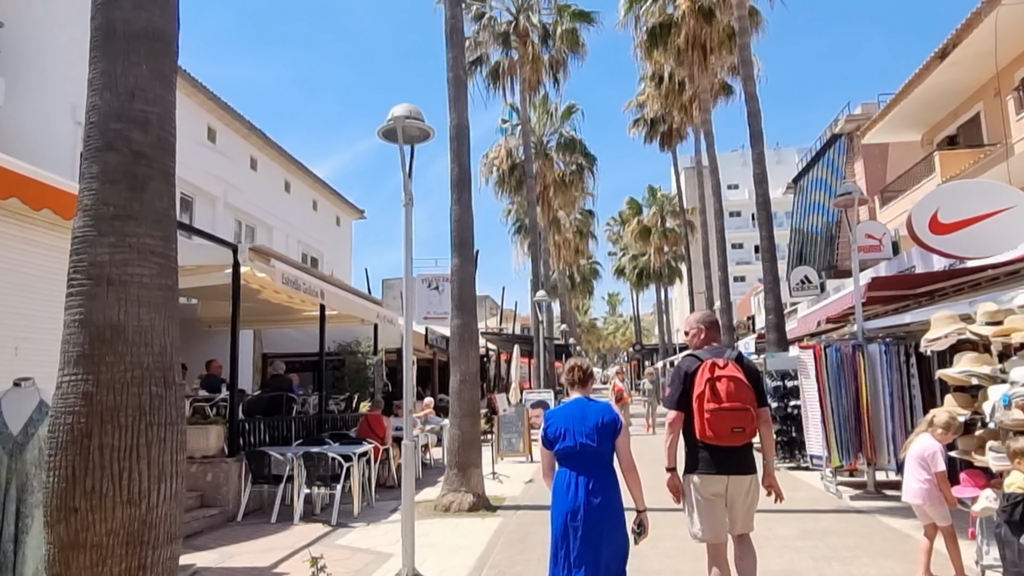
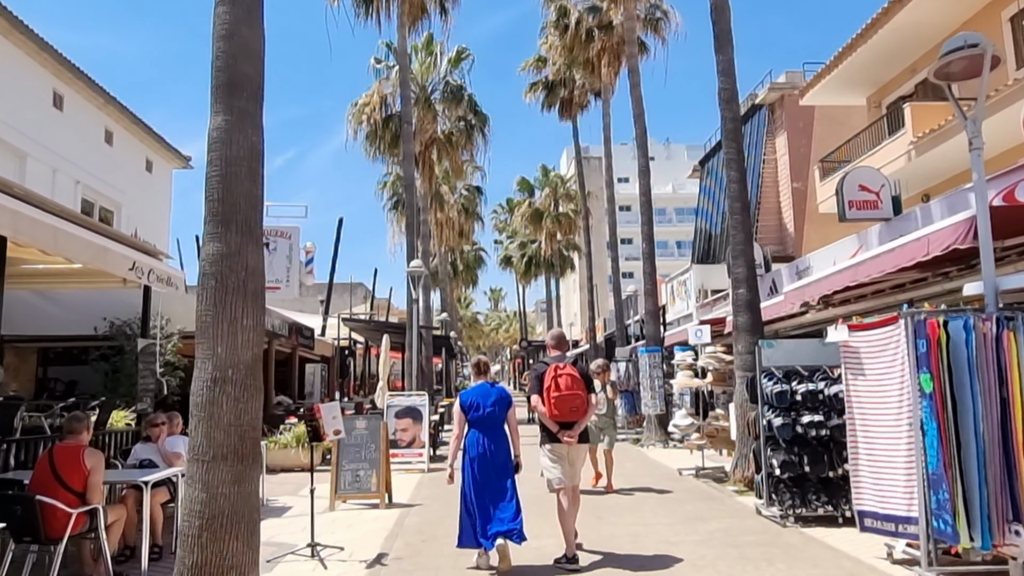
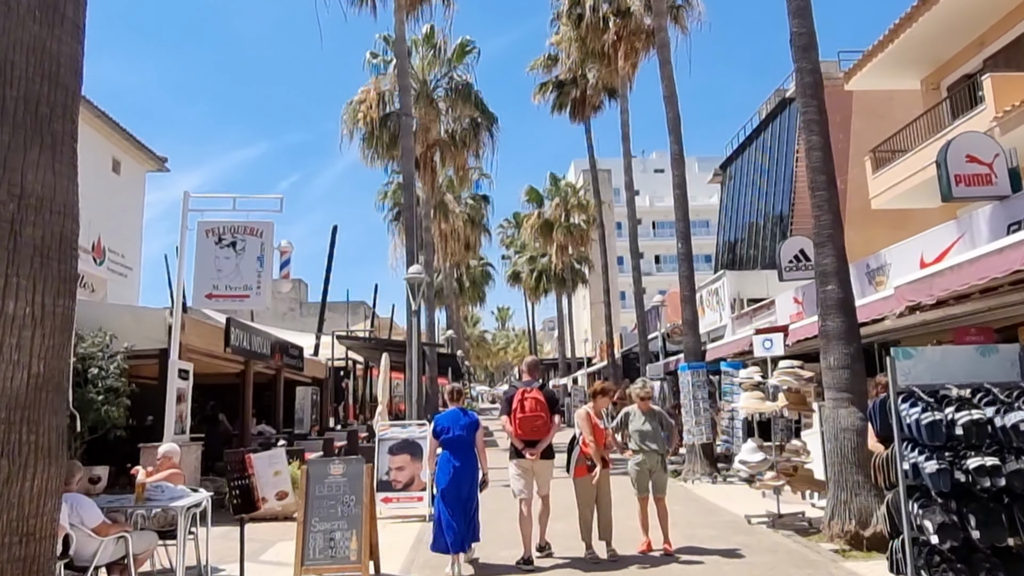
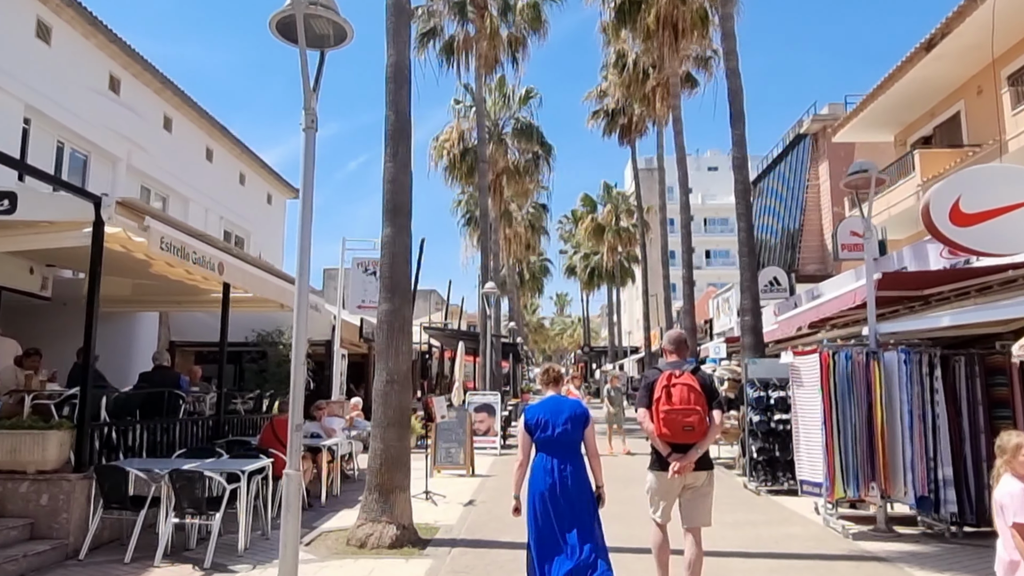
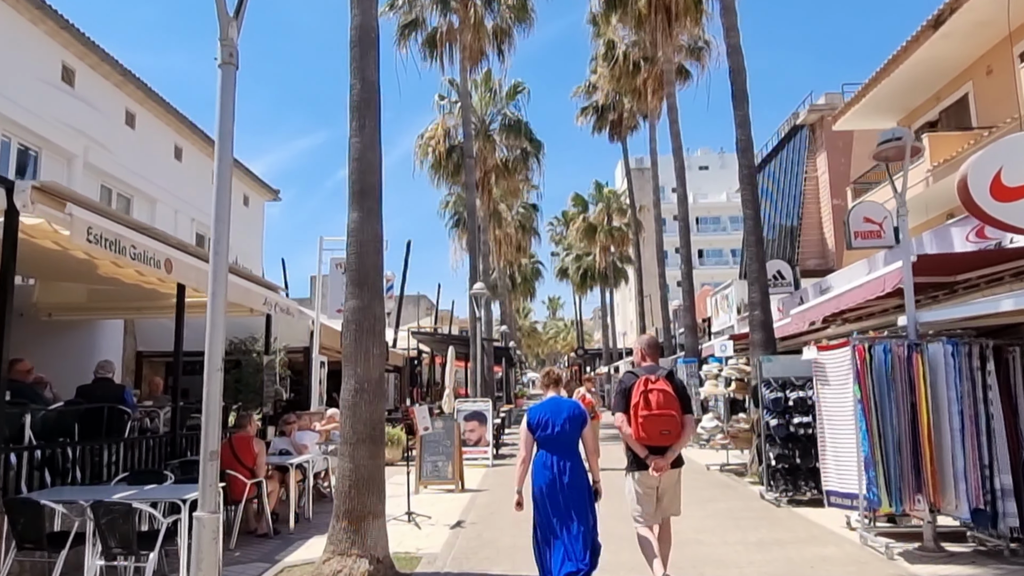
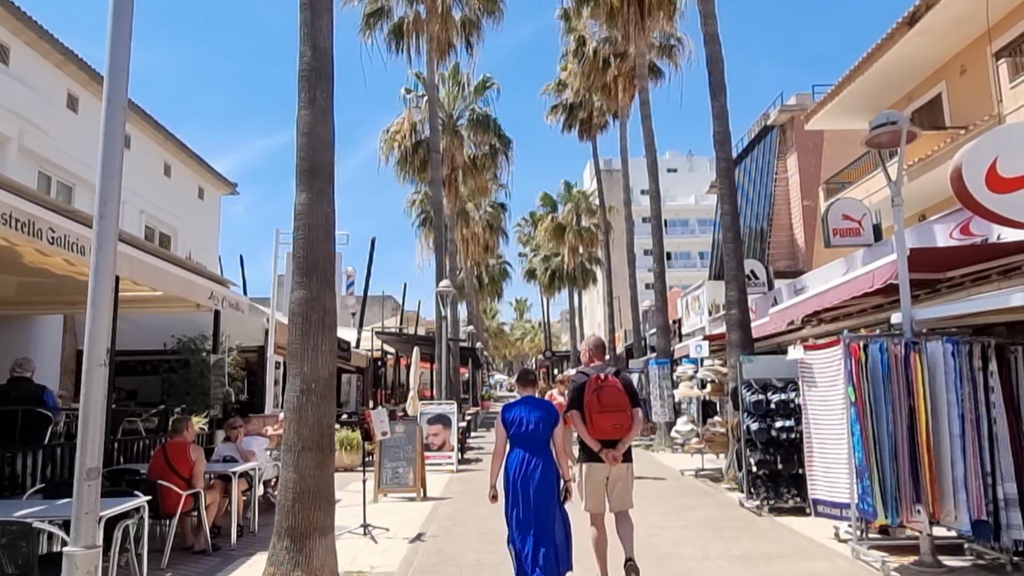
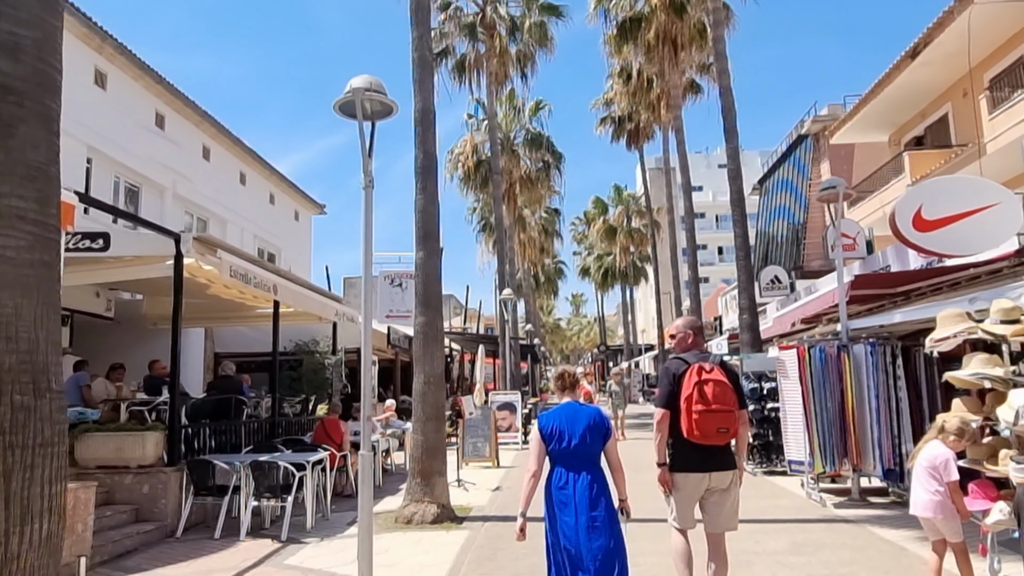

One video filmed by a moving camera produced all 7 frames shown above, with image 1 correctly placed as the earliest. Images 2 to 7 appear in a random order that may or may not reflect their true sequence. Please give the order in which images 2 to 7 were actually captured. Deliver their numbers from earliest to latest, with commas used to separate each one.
7, 4, 5, 6, 2, 3
